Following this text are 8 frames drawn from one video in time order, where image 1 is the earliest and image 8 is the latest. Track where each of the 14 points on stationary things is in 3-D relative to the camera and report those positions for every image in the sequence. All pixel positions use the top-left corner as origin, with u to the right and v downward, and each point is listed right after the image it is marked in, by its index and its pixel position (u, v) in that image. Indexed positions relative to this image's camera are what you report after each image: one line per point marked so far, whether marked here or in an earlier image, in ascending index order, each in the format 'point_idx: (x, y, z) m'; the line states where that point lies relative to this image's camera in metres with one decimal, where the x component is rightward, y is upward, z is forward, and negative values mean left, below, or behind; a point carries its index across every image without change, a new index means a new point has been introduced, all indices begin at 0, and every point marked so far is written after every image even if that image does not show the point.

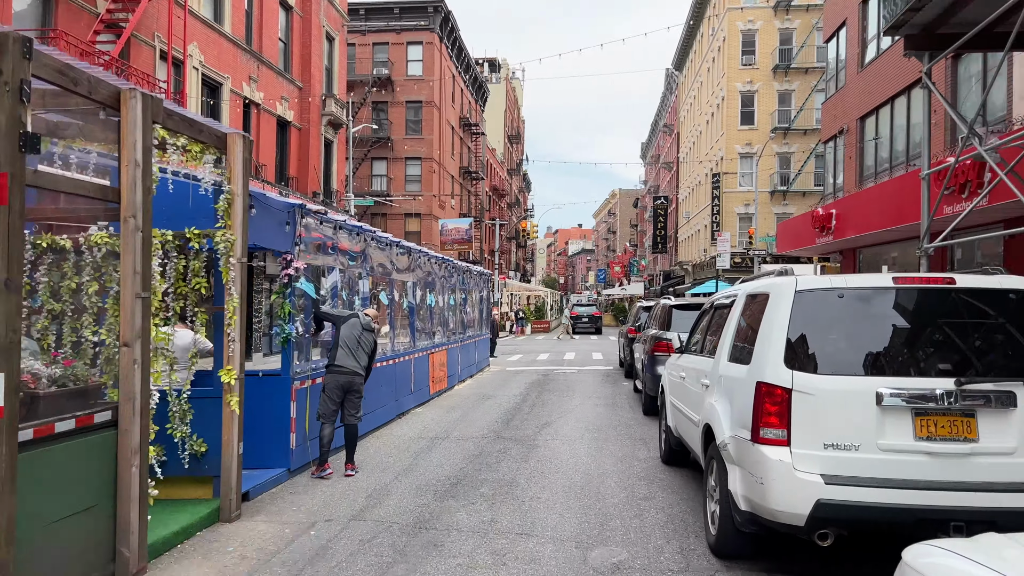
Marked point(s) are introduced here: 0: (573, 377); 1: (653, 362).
0: (+1.6, -2.2, +18.0) m
1: (+2.3, -1.2, +11.5) m
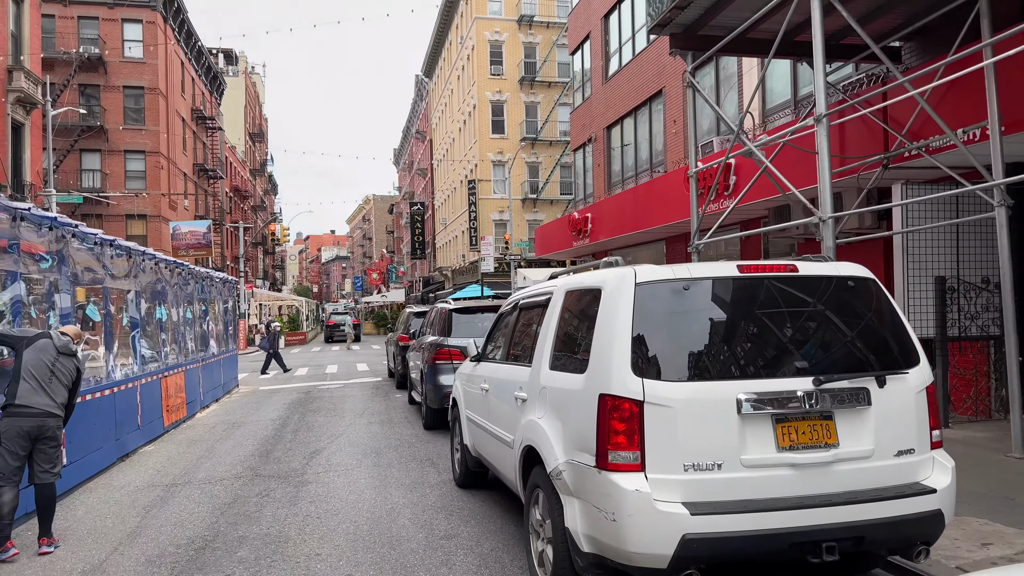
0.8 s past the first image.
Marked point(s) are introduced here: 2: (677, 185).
0: (-4.0, -2.4, +16.4) m
1: (-1.2, -1.3, +10.6) m
2: (+3.3, +2.1, +14.5) m
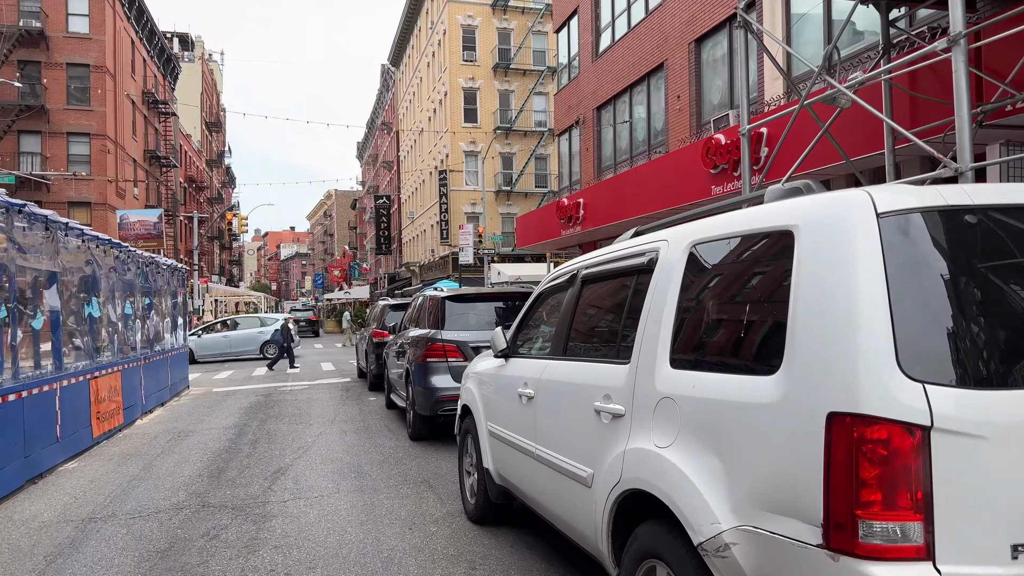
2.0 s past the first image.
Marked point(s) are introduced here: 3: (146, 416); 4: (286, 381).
0: (-4.2, -2.2, +14.5) m
1: (-1.1, -1.0, +8.8) m
2: (+3.1, +2.3, +12.9) m
3: (-6.5, -2.3, +12.8) m
4: (-5.8, -2.4, +18.4) m
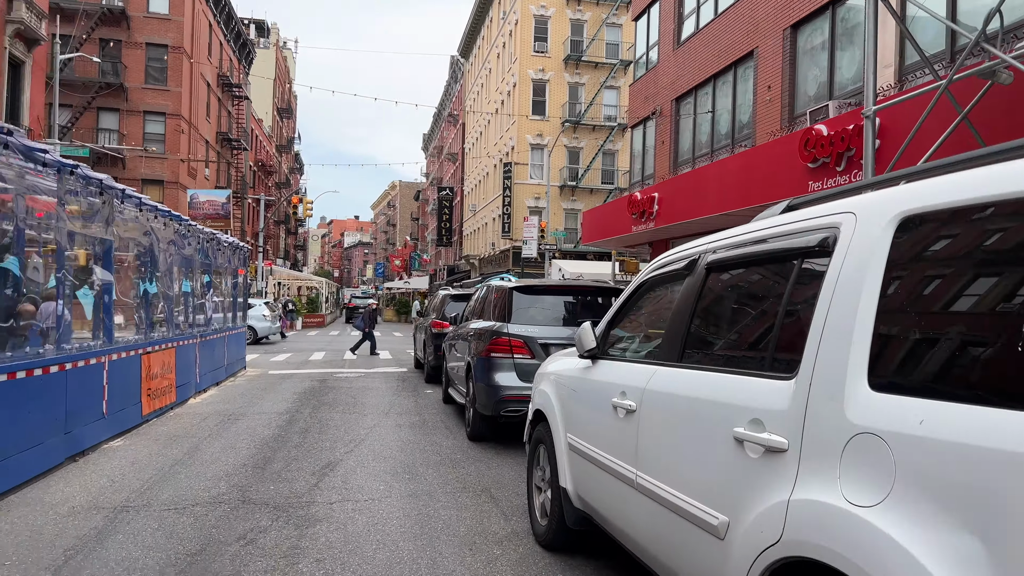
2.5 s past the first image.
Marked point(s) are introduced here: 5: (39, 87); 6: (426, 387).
0: (-3.0, -1.9, +14.0) m
1: (-0.3, -0.9, +8.1) m
2: (+4.4, +2.2, +11.9) m
3: (-5.4, -1.9, +12.5) m
4: (-4.3, -2.0, +18.0) m
5: (-13.0, +5.5, +19.7) m
6: (-1.6, -1.8, +13.3) m
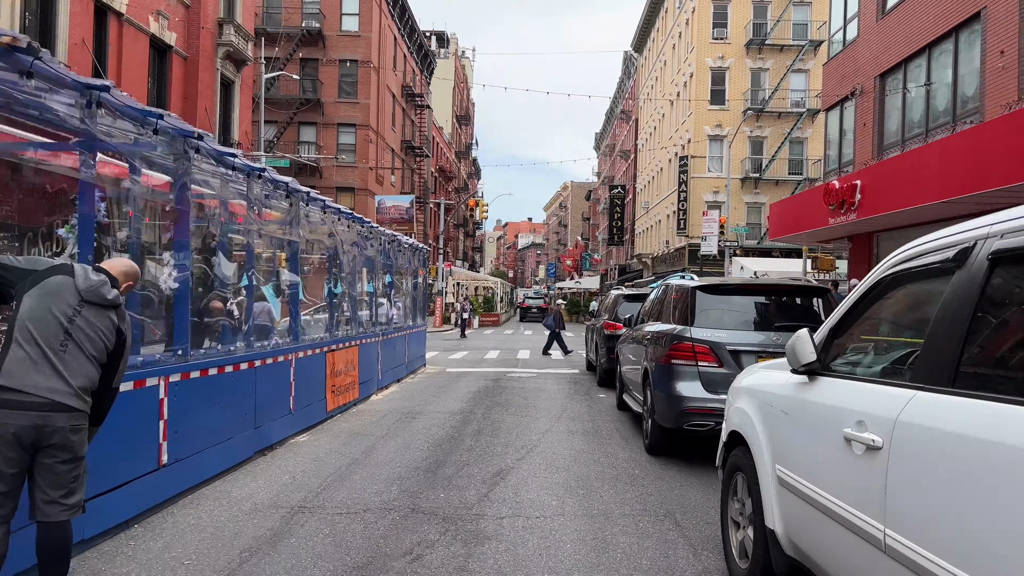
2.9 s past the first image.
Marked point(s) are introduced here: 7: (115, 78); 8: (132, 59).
0: (+0.4, -1.8, +13.8) m
1: (+1.6, -0.9, +7.4) m
2: (+7.1, +2.2, +9.9) m
3: (-2.4, -1.9, +12.9) m
4: (+0.1, -2.0, +18.0) m
5: (-8.0, +5.5, +21.7) m
6: (+1.6, -1.8, +12.7) m
7: (-8.7, +4.6, +15.8) m
8: (-8.6, +5.2, +16.2) m
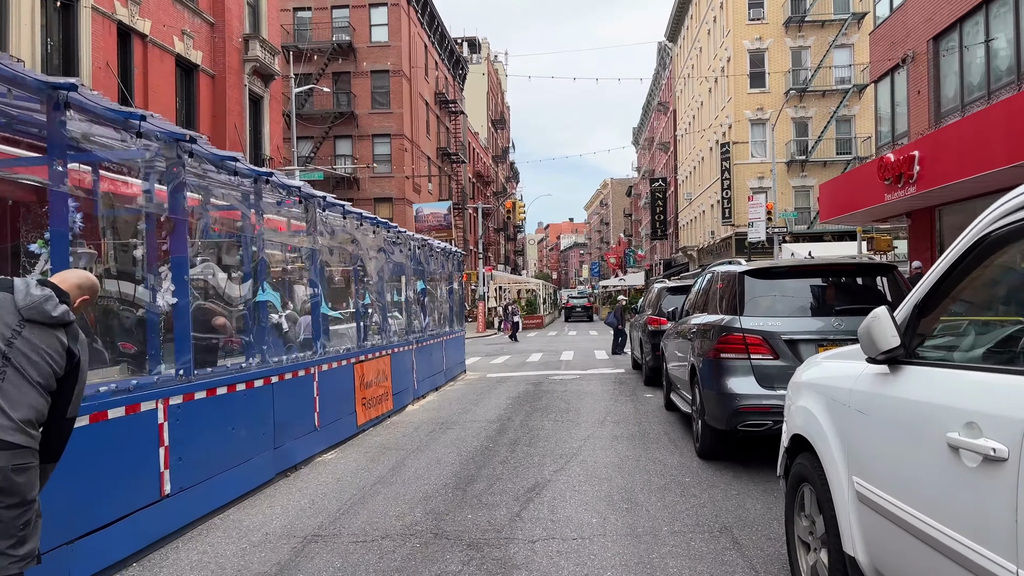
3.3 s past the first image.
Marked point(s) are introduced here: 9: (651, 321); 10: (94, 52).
0: (+1.1, -1.8, +13.1) m
1: (+1.9, -0.8, +6.7) m
2: (+7.3, +2.6, +8.9) m
3: (-1.6, -2.0, +12.5) m
4: (+1.1, -2.0, +17.3) m
5: (-7.1, +5.1, +21.6) m
6: (+2.3, -1.7, +12.0) m
7: (-8.1, +4.1, +15.7) m
8: (-8.0, +4.7, +16.2) m
9: (+2.3, -0.6, +12.0) m
10: (-8.3, +4.7, +14.3) m
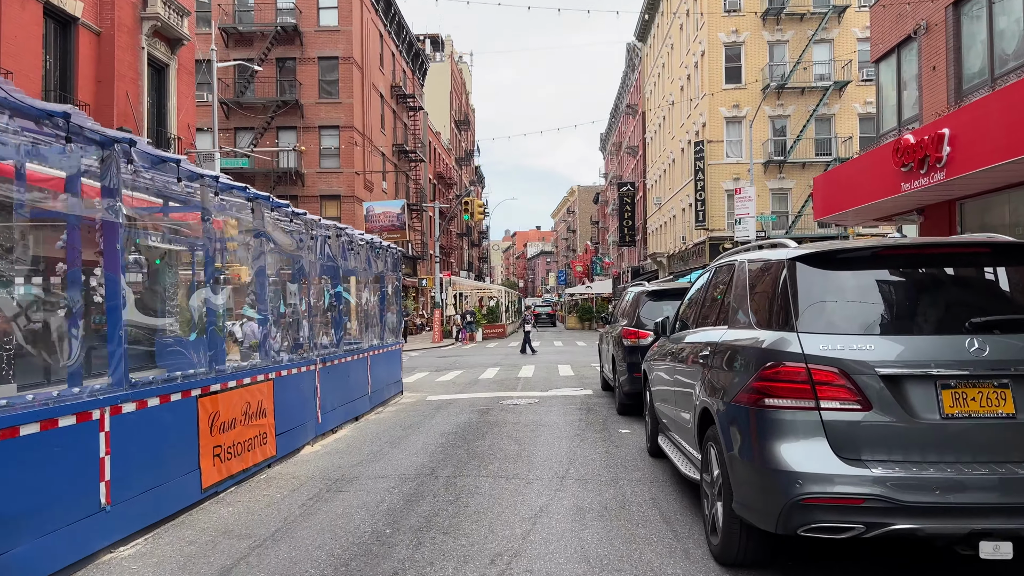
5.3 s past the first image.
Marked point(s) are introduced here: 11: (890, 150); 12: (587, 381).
0: (+0.3, -1.8, +10.3) m
1: (+1.3, -0.8, +3.9) m
2: (+6.7, +2.6, +6.4) m
3: (-2.5, -2.0, +9.5) m
4: (0.0, -2.0, +14.5) m
5: (-8.3, +5.0, +18.5) m
6: (+1.4, -1.7, +9.2) m
7: (-9.1, +4.1, +12.5) m
8: (-9.0, +4.7, +13.0) m
9: (+1.5, -0.6, +9.2) m
10: (-9.2, +4.7, +11.0) m
11: (+7.3, +2.6, +13.9) m
12: (+1.6, -2.0, +15.5) m
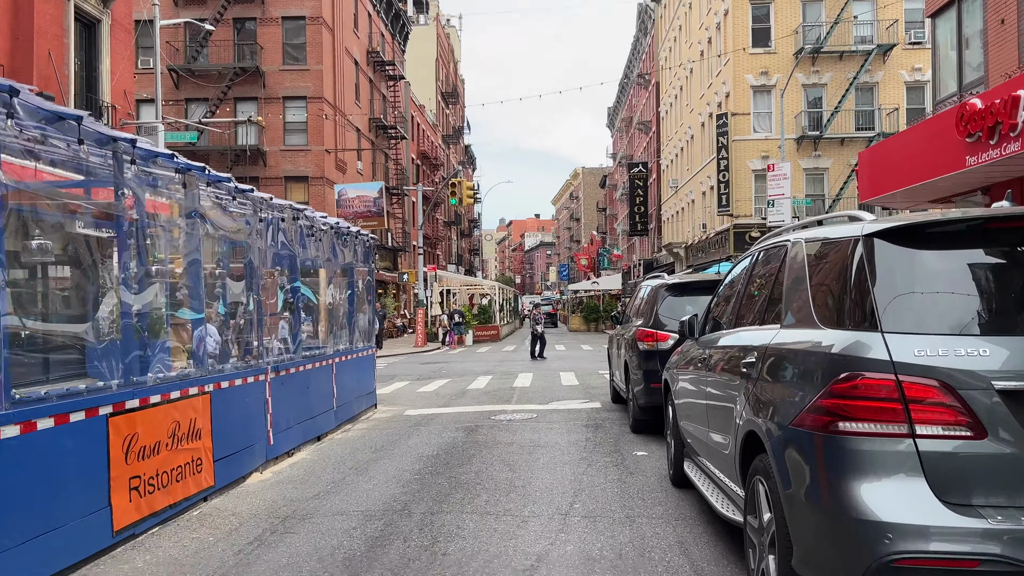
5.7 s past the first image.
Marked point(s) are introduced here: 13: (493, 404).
0: (+0.2, -1.7, +9.0) m
1: (+1.3, -0.7, +2.6) m
2: (+6.6, +2.7, +5.1) m
3: (-2.6, -1.9, +8.2) m
4: (-0.1, -1.9, +13.2) m
5: (-8.4, +5.2, +17.2) m
6: (+1.3, -1.6, +8.0) m
7: (-9.2, +4.2, +11.2) m
8: (-9.1, +4.8, +11.7) m
9: (+1.4, -0.5, +8.0) m
10: (-9.3, +4.8, +9.7) m
11: (+7.2, +2.8, +12.6) m
12: (+1.5, -1.8, +14.2) m
13: (-0.3, -1.9, +13.1) m
